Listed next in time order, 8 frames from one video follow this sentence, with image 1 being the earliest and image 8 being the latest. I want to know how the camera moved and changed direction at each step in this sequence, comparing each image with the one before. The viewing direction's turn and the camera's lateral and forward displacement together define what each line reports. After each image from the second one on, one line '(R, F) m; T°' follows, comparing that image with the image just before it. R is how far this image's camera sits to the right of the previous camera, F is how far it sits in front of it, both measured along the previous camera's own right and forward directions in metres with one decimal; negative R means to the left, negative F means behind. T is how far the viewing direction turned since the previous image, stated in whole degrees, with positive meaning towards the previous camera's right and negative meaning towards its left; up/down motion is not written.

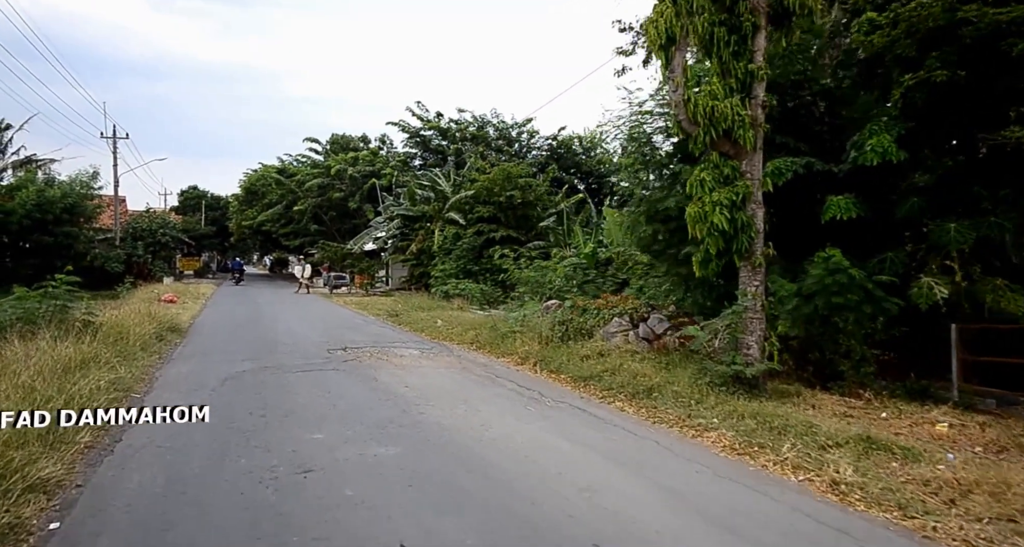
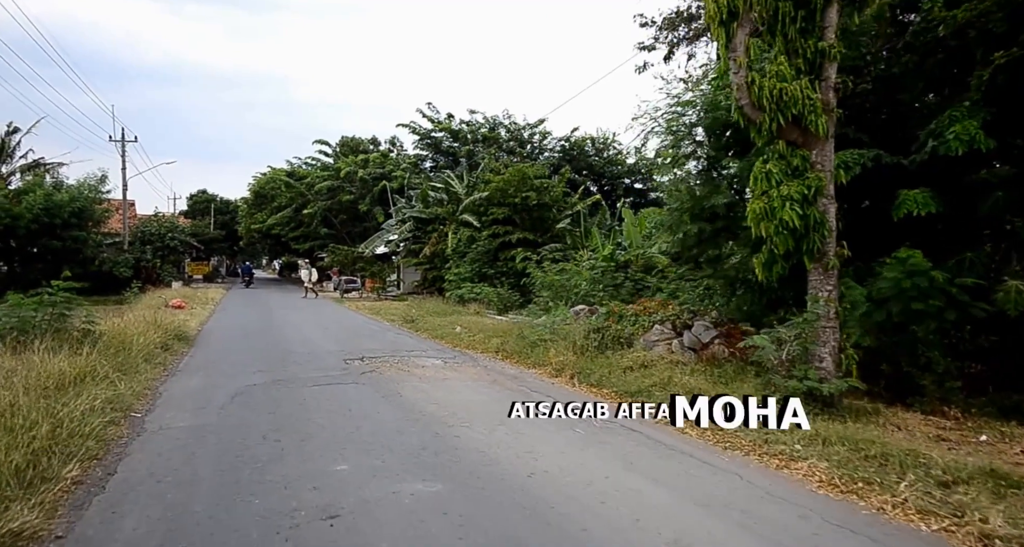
(-0.4, +0.8) m; -1°
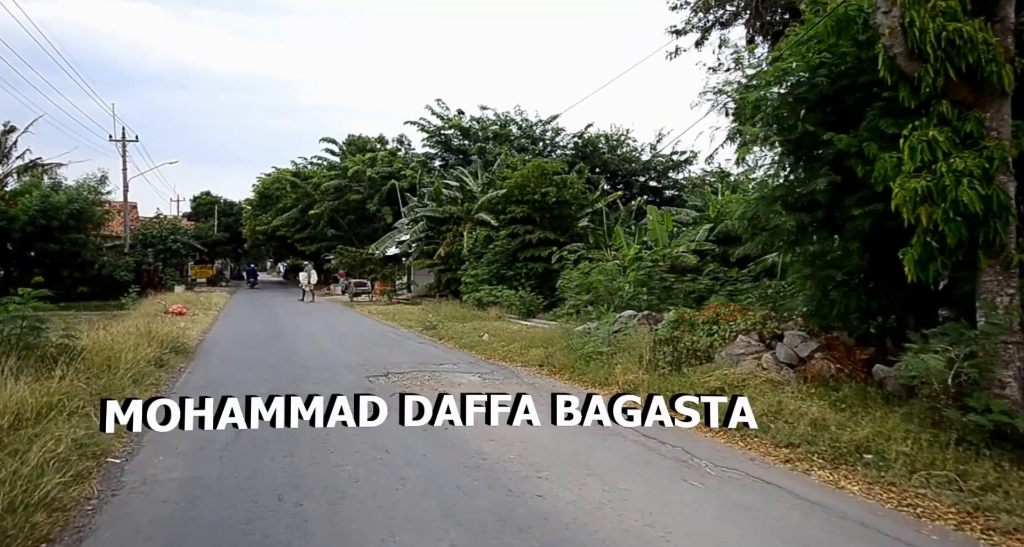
(-0.7, +1.5) m; 0°
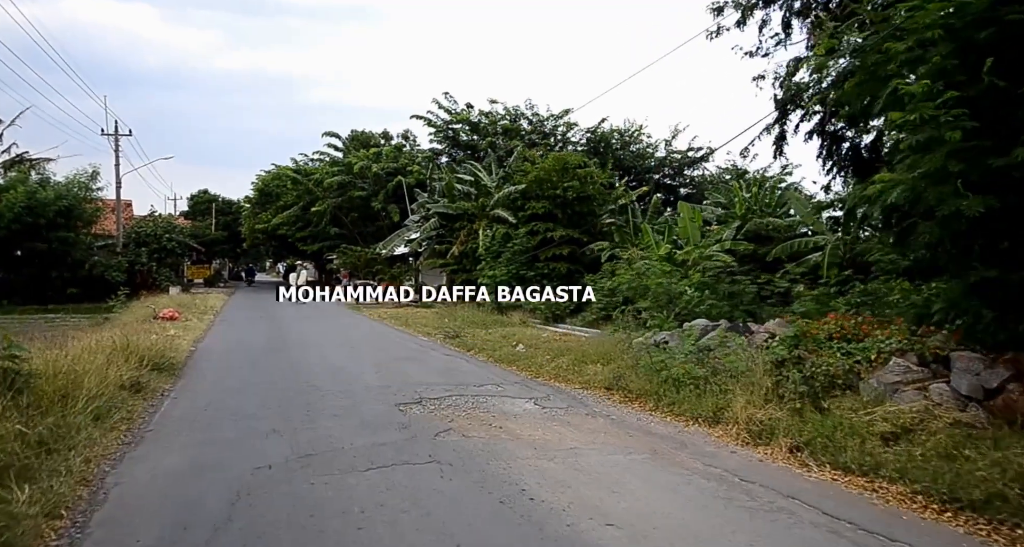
(-0.8, +1.9) m; 0°
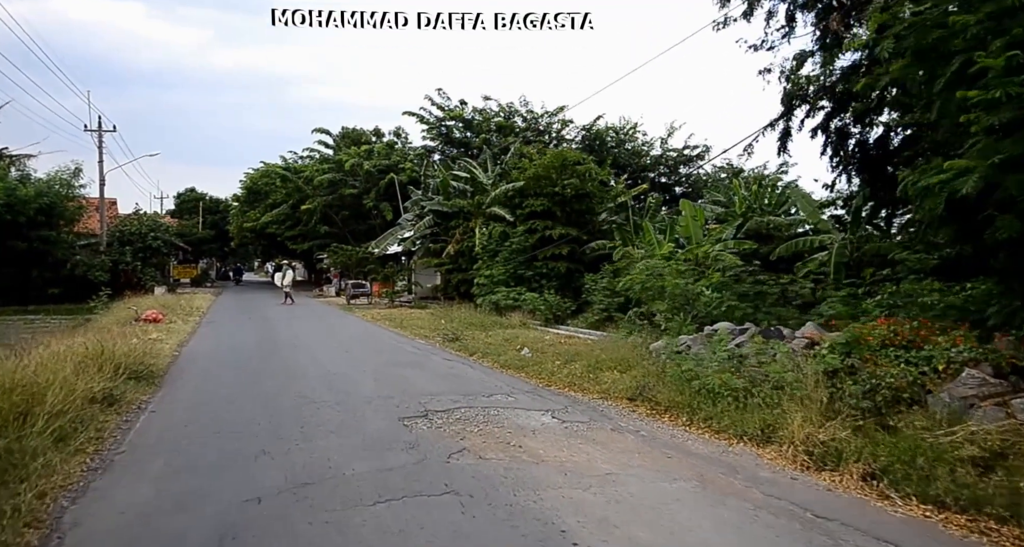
(-0.3, +0.7) m; +1°
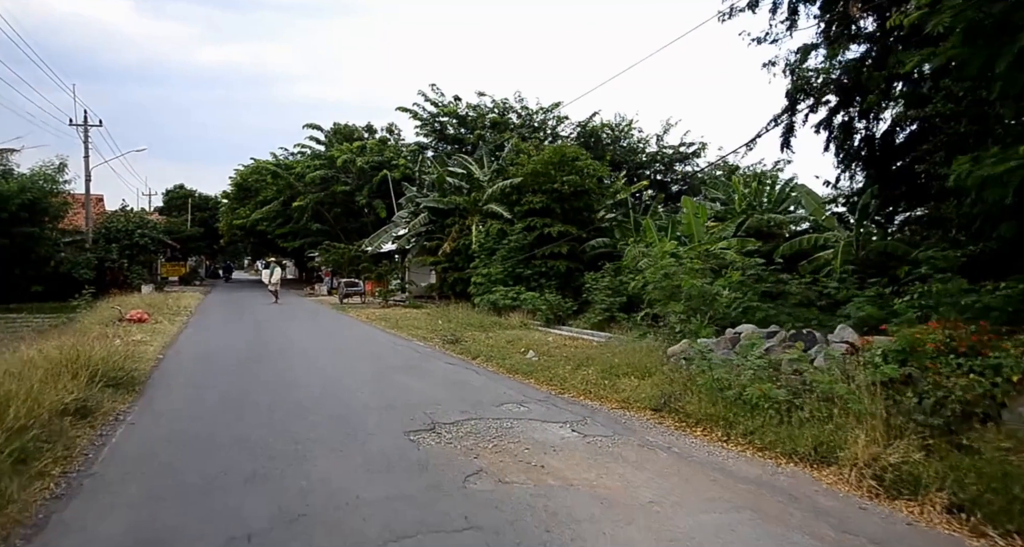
(-0.3, +0.6) m; +1°
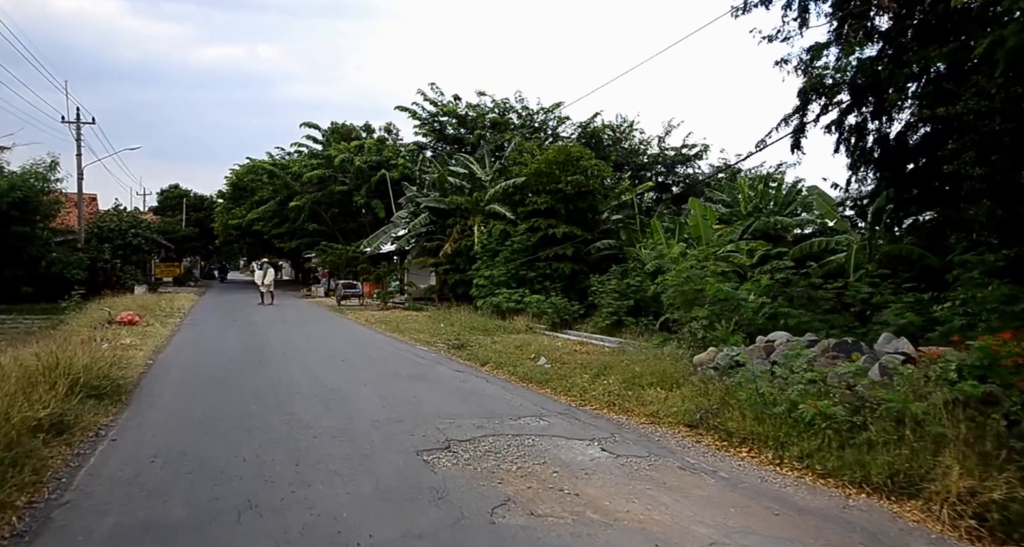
(-0.3, +0.6) m; 0°
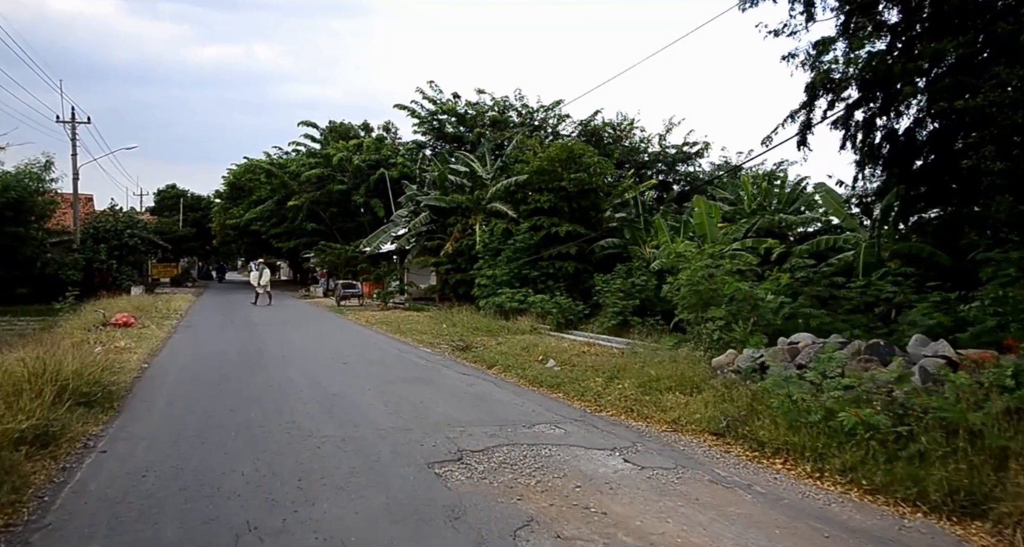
(-0.2, +0.4) m; 0°
